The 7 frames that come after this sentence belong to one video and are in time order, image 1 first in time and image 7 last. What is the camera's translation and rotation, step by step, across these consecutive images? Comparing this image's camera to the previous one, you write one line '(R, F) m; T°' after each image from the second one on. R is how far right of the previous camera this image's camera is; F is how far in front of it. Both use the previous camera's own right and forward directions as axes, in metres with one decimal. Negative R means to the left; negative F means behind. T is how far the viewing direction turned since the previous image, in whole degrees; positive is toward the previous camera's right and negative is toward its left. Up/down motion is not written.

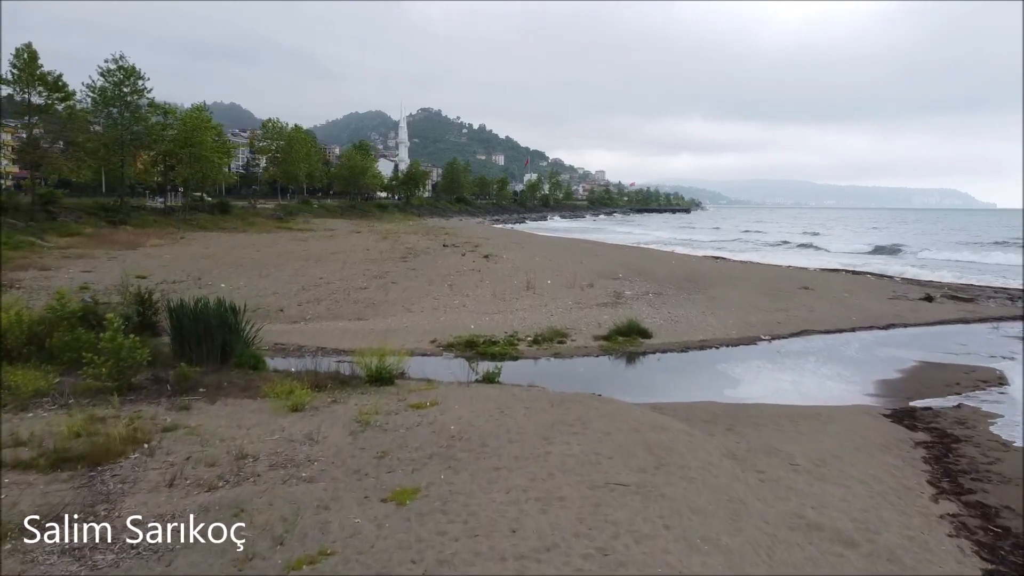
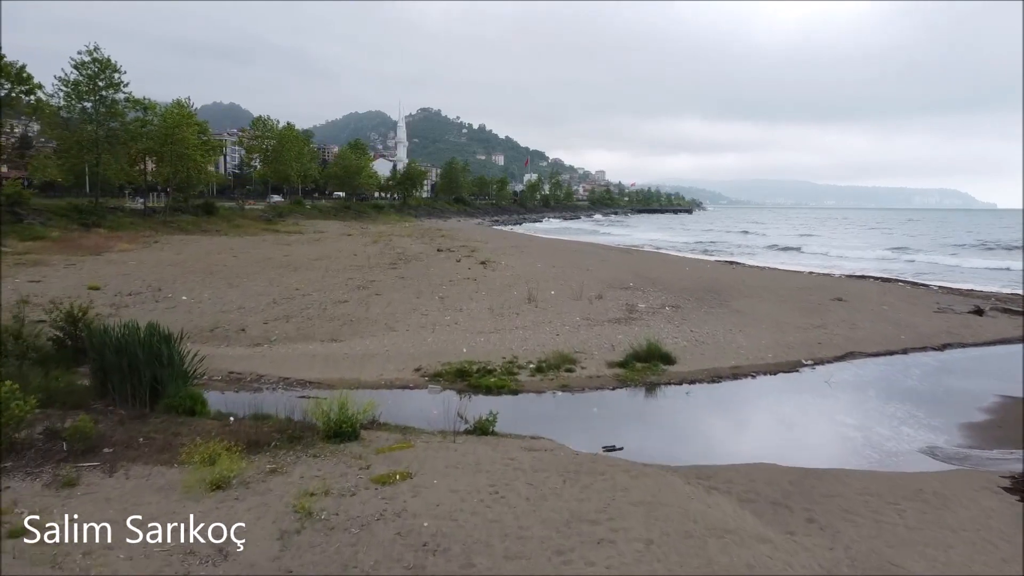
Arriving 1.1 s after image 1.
(0.0, +1.7) m; 0°
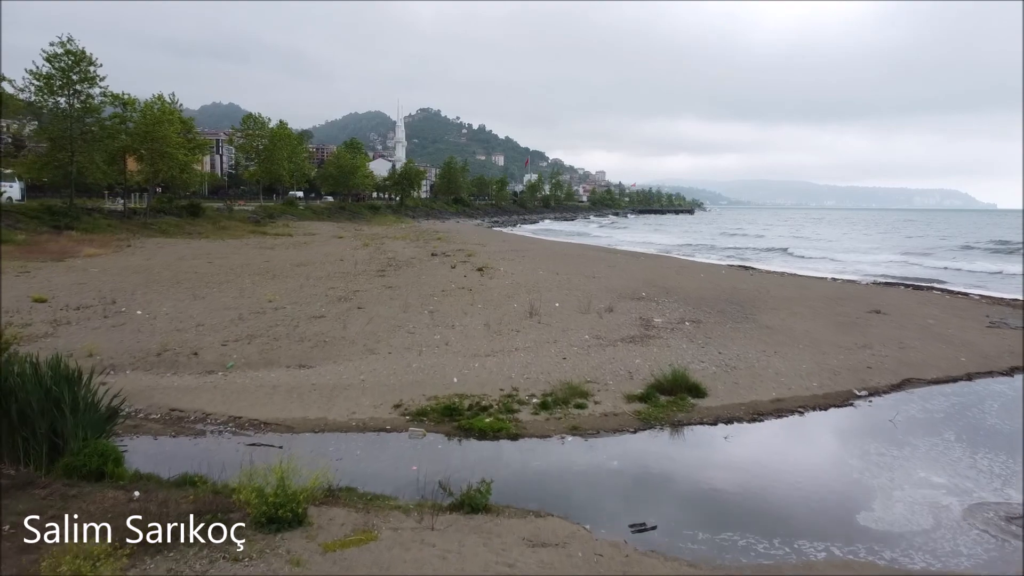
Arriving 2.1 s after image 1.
(0.0, +1.6) m; 0°
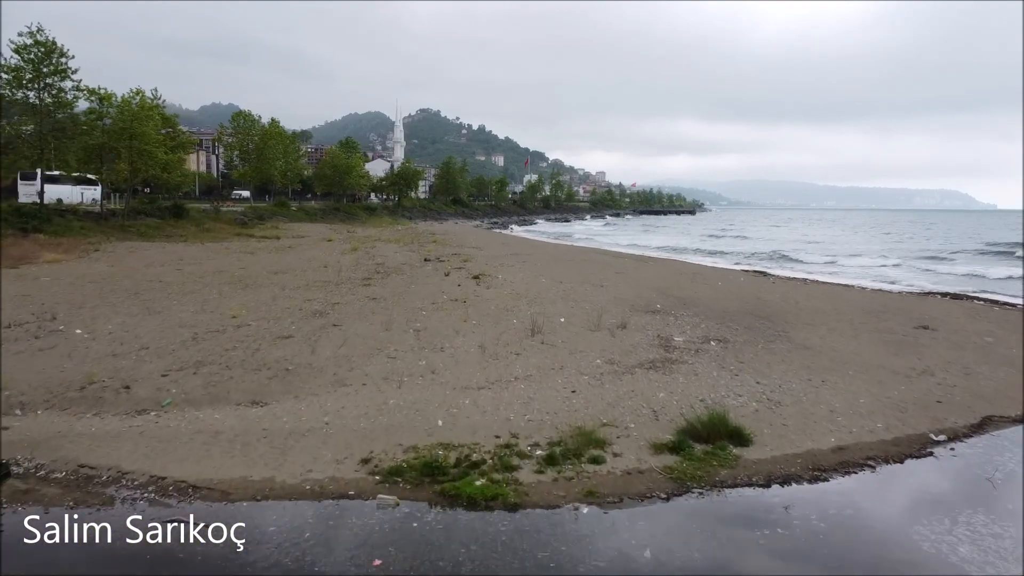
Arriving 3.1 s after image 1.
(0.0, +1.6) m; 0°
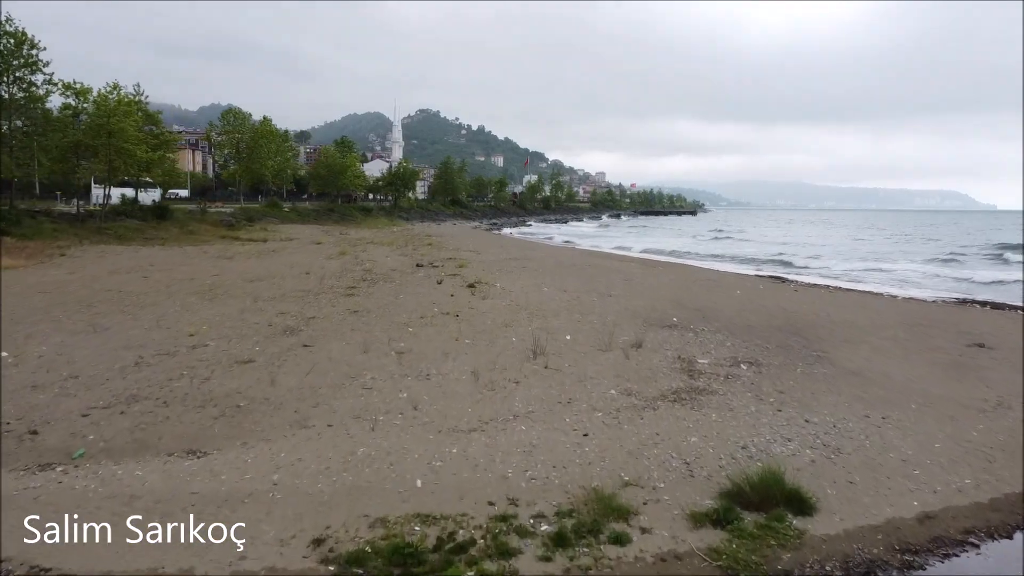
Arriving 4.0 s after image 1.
(0.0, +1.4) m; 0°
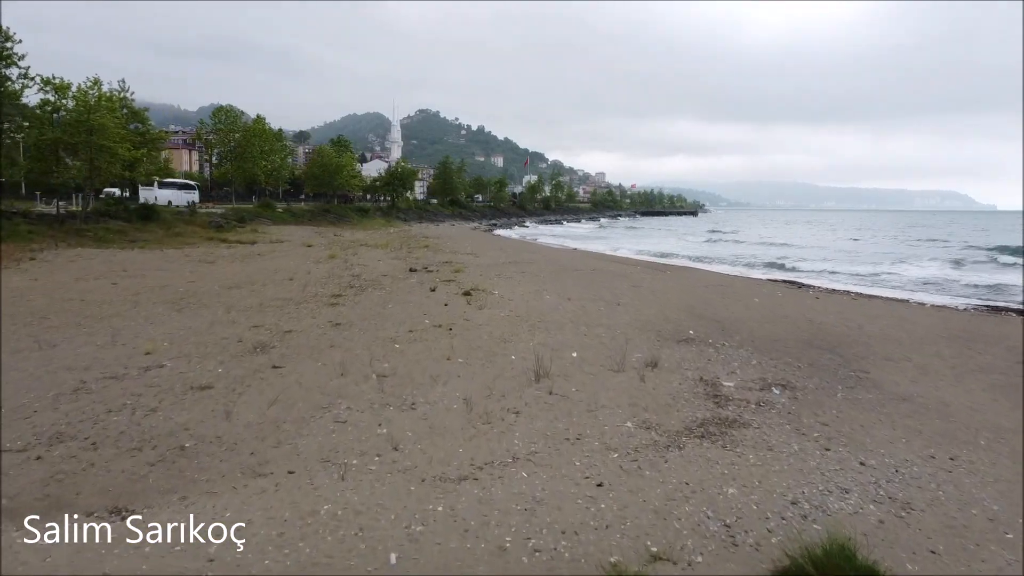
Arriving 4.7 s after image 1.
(0.0, +1.1) m; 0°
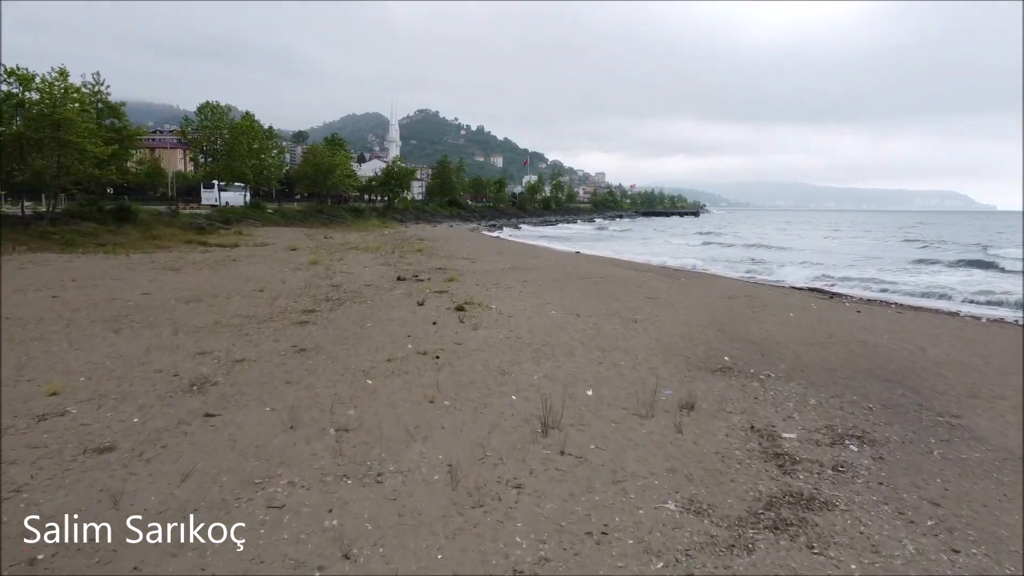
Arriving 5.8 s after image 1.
(0.0, +1.8) m; 0°
